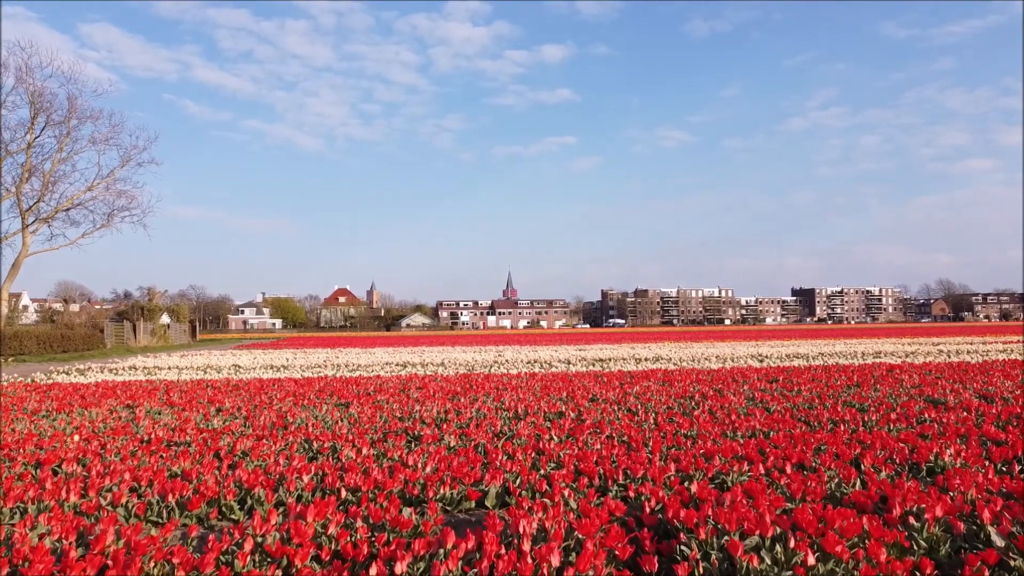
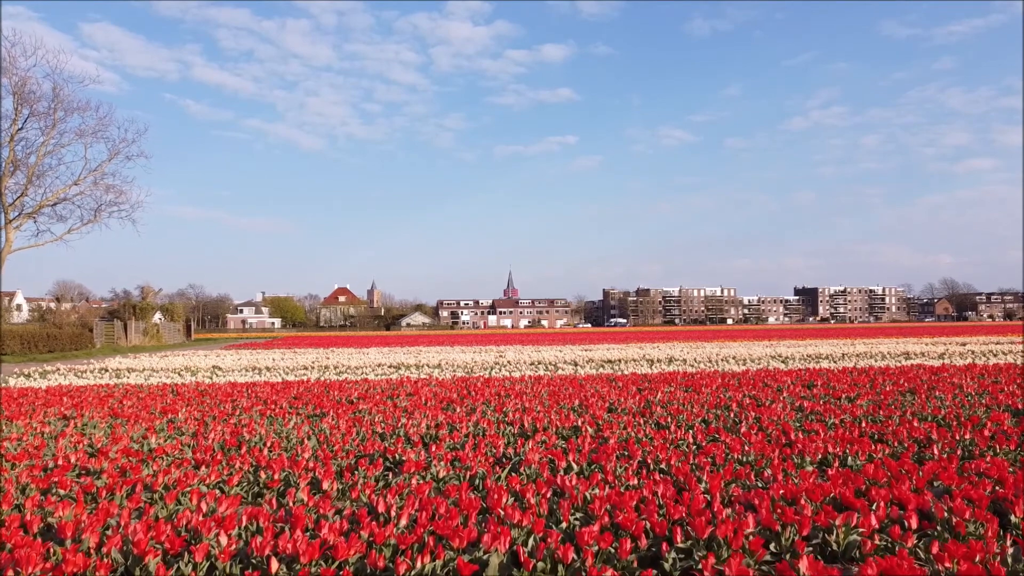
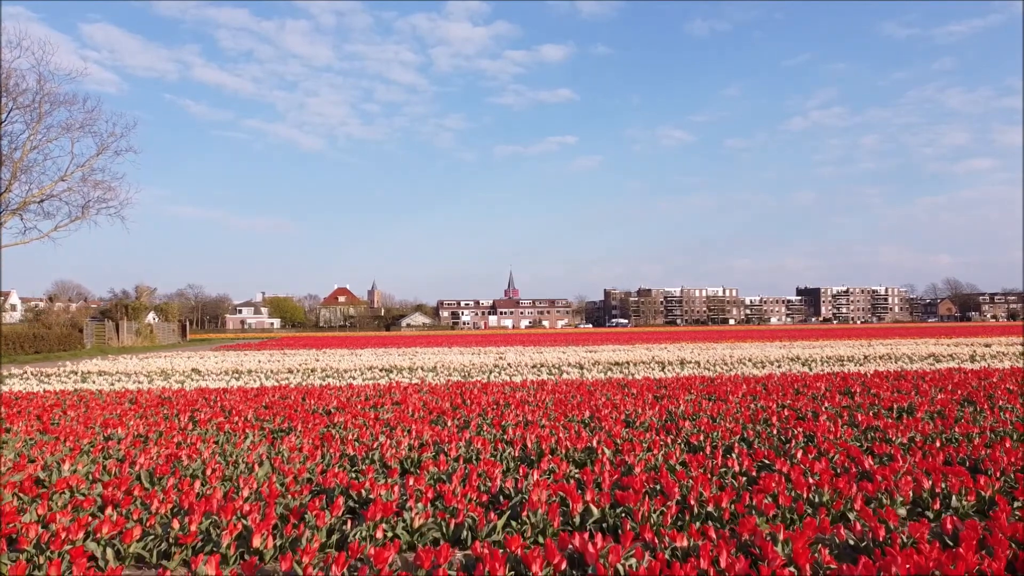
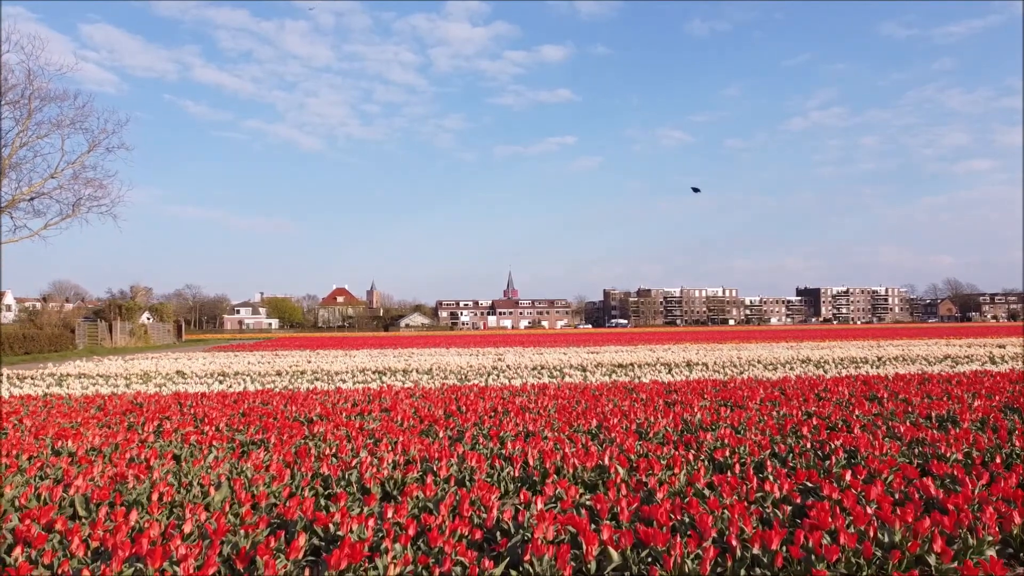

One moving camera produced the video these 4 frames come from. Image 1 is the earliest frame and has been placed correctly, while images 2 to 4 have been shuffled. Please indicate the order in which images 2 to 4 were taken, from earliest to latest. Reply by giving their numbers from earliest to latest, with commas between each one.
2, 3, 4
